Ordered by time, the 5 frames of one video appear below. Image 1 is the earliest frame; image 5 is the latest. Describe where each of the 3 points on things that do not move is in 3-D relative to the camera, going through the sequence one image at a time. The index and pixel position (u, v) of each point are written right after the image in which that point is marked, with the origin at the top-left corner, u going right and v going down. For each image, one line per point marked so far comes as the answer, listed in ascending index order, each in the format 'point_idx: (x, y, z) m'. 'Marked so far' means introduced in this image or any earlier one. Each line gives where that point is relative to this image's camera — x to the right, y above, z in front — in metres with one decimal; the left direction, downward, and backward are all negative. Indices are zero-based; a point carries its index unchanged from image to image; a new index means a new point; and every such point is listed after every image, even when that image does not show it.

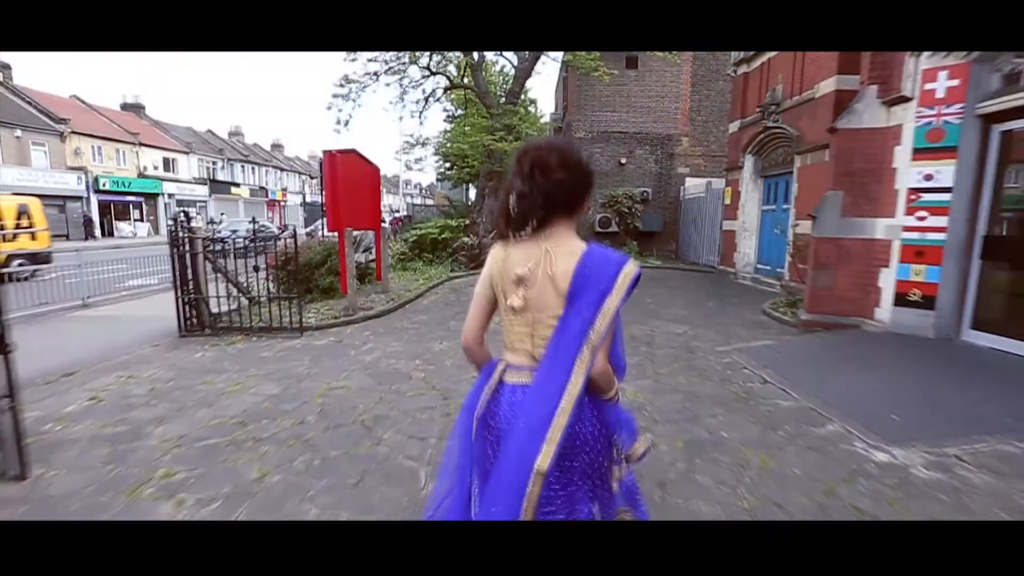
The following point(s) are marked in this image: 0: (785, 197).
0: (+6.1, +2.0, +10.8) m
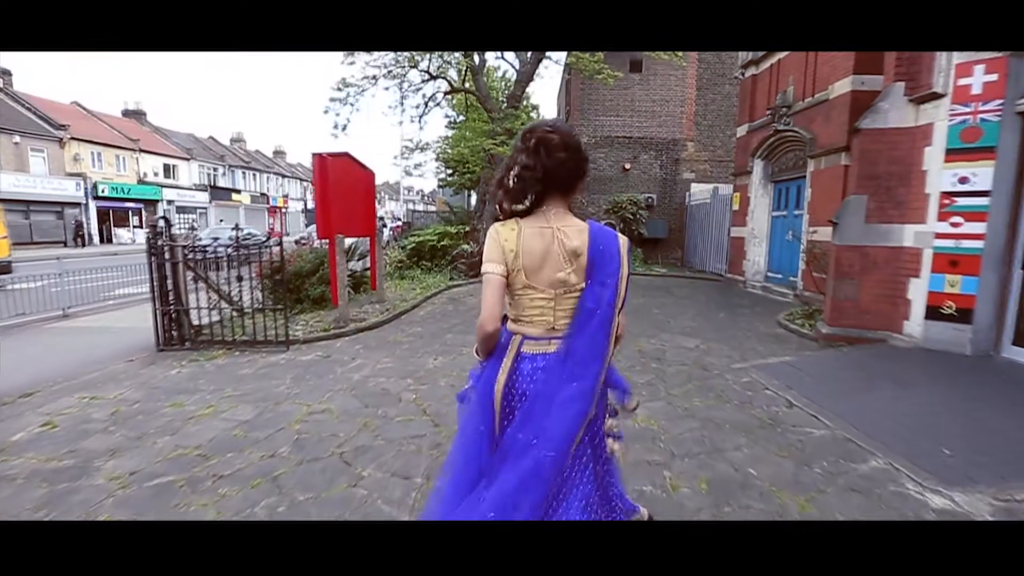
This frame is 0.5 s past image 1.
0: (+6.1, +1.8, +10.4) m
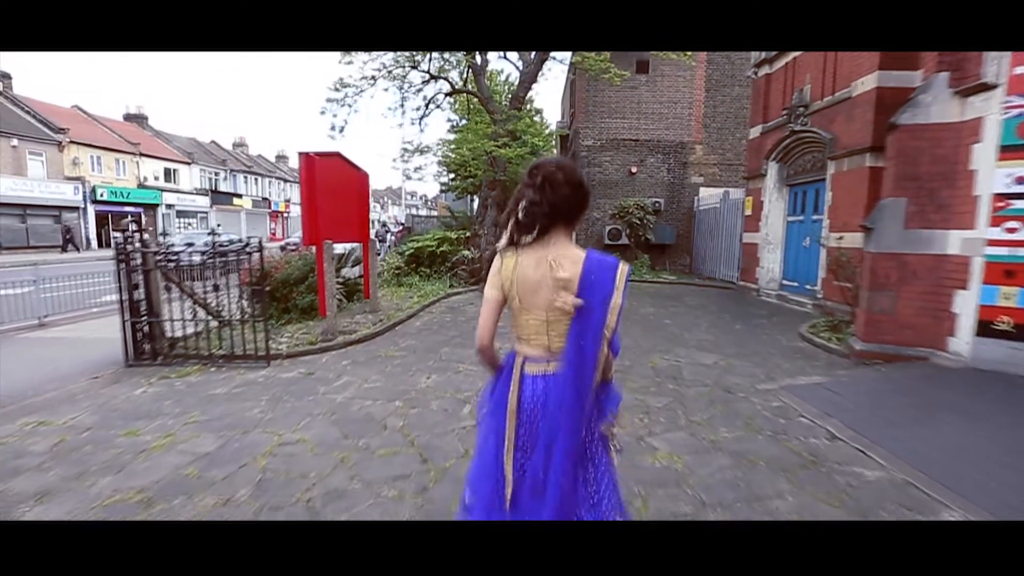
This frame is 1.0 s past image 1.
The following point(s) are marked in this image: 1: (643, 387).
0: (+6.2, +1.7, +9.8) m
1: (+1.3, -1.0, +4.8) m
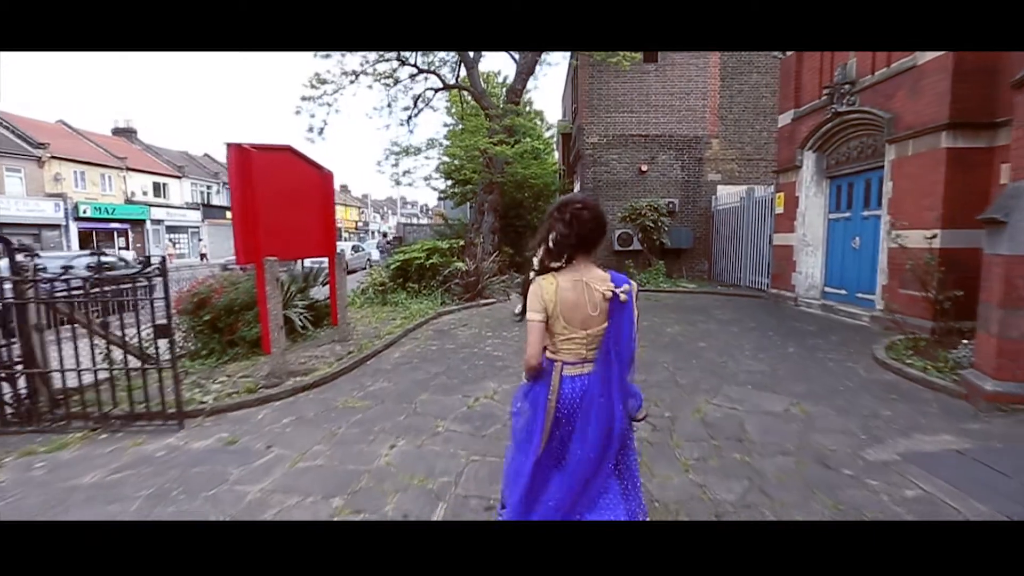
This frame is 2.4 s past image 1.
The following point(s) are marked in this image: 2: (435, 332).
0: (+6.1, +1.5, +8.3) m
1: (+1.3, -1.2, +3.4) m
2: (-1.2, -0.7, +7.8) m
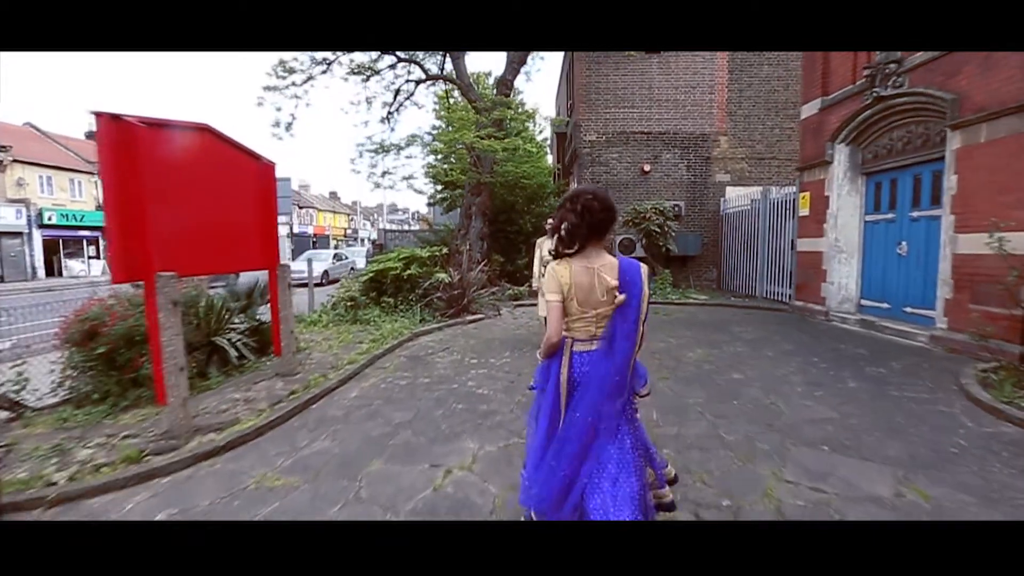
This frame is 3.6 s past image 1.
0: (+6.0, +1.3, +7.1) m
1: (+1.2, -1.3, +2.0) m
2: (-1.4, -0.9, +6.4) m
